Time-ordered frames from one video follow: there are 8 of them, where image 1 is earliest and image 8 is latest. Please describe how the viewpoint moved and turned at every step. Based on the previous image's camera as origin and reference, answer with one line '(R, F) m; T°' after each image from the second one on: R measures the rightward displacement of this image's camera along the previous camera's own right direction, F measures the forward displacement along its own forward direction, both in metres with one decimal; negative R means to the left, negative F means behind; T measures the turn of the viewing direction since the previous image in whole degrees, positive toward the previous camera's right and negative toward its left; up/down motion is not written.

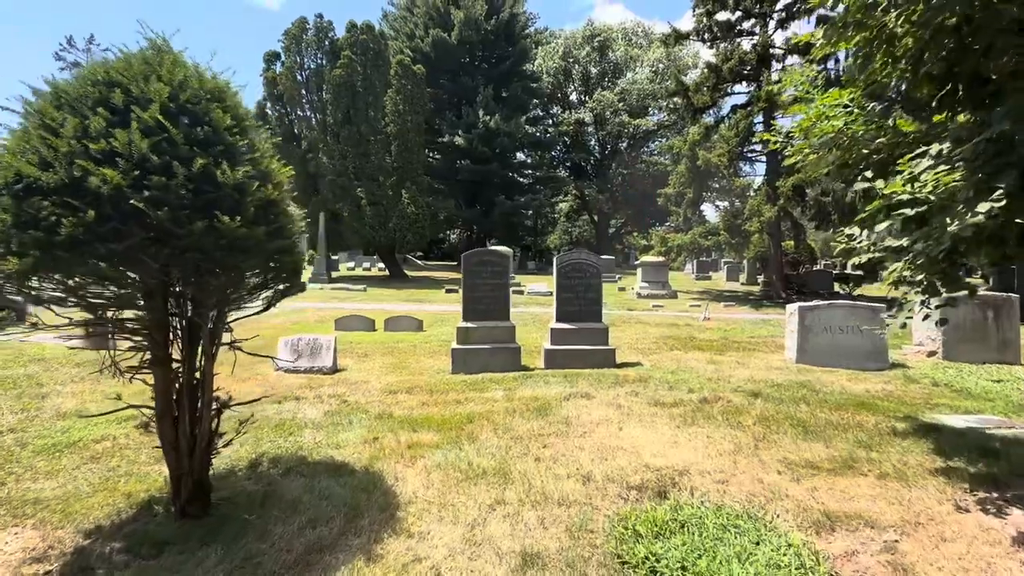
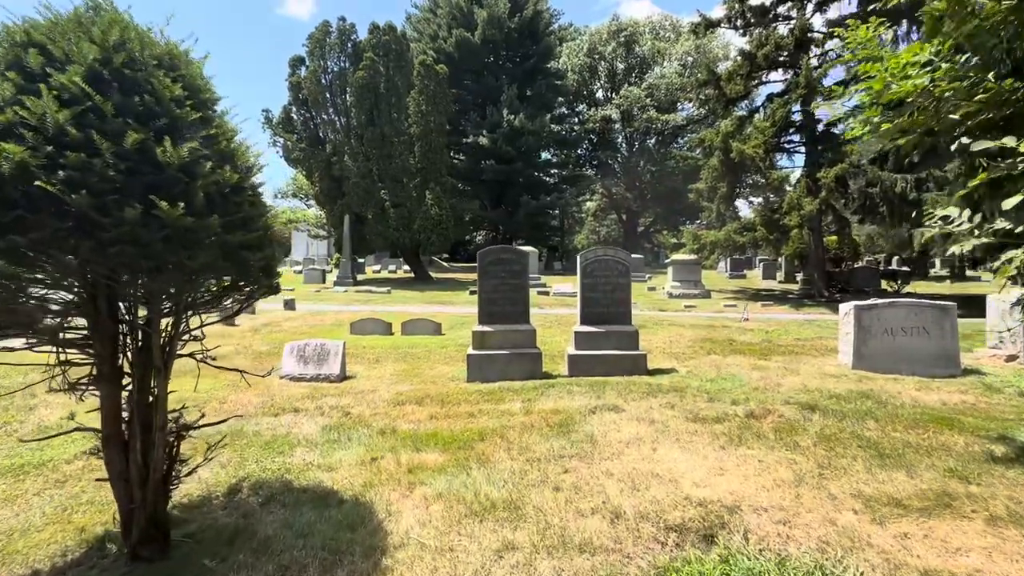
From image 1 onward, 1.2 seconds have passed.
(+0.1, +0.8) m; -3°
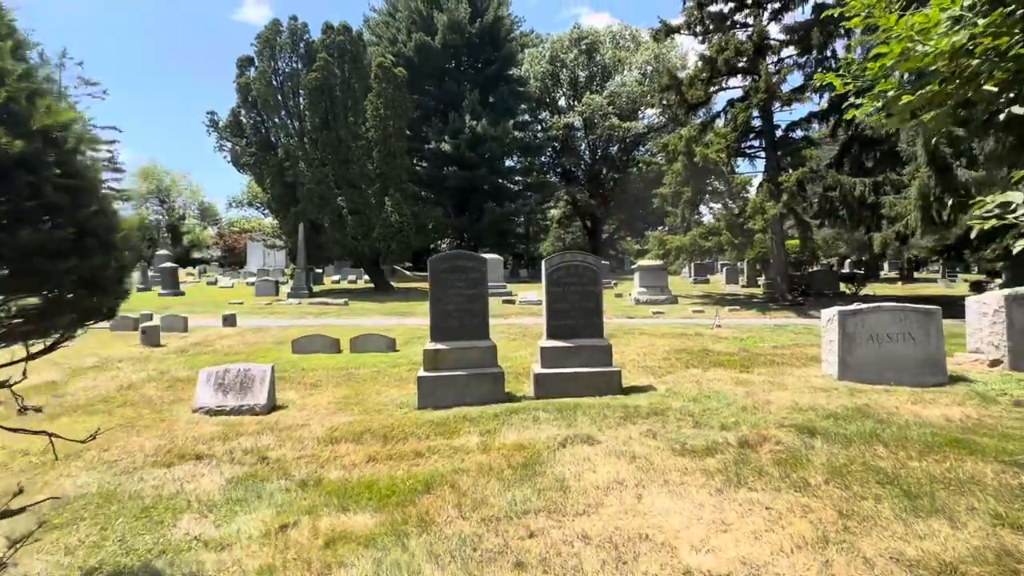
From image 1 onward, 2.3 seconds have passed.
(+0.2, +1.0) m; +4°
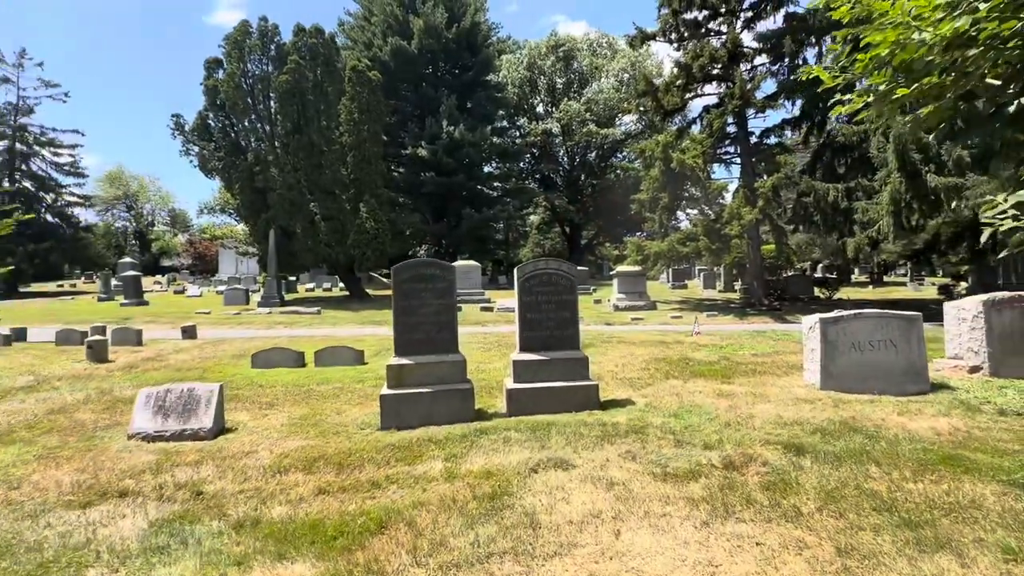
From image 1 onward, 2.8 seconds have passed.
(+0.2, +0.5) m; +2°
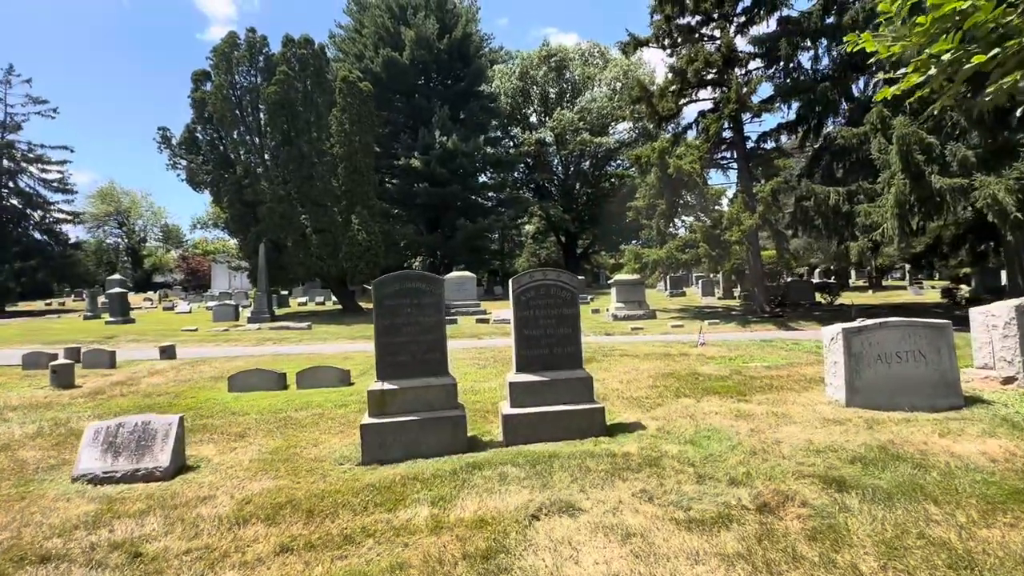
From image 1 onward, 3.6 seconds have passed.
(0.0, +0.7) m; 0°
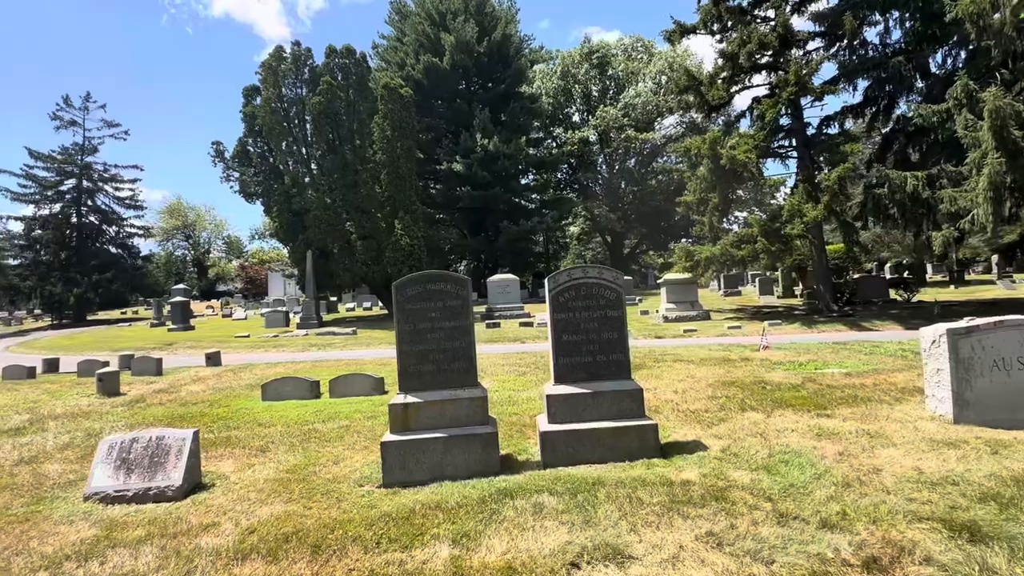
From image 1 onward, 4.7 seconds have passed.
(+0.1, +0.8) m; -5°
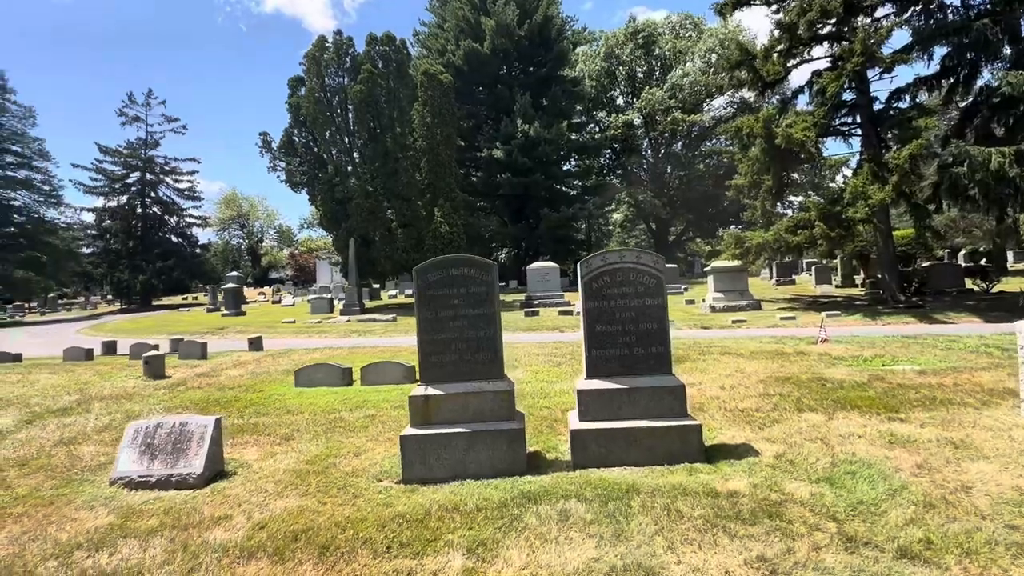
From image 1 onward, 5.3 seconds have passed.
(+0.1, +0.5) m; -5°
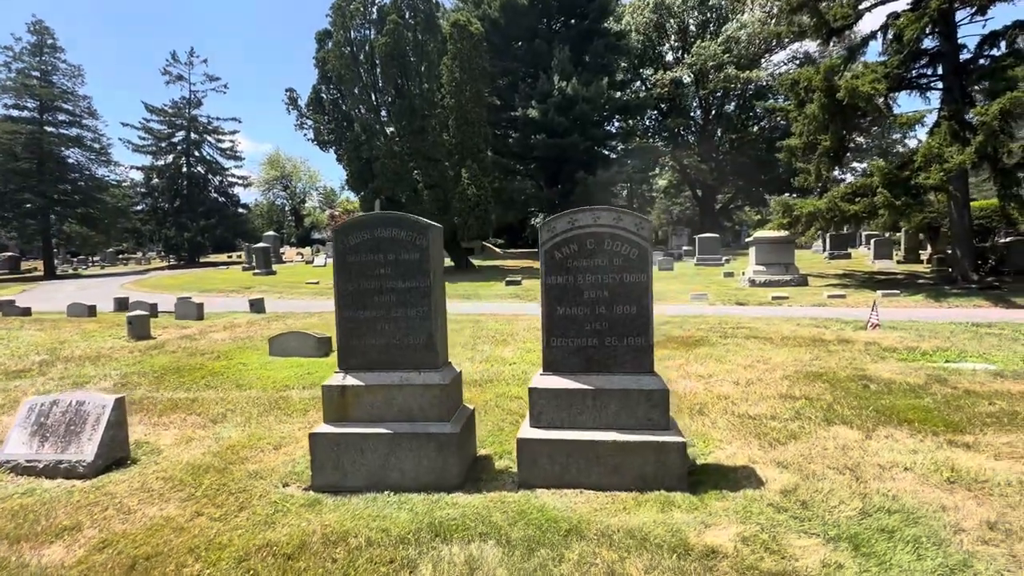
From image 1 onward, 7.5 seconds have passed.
(+0.9, +1.2) m; -5°
